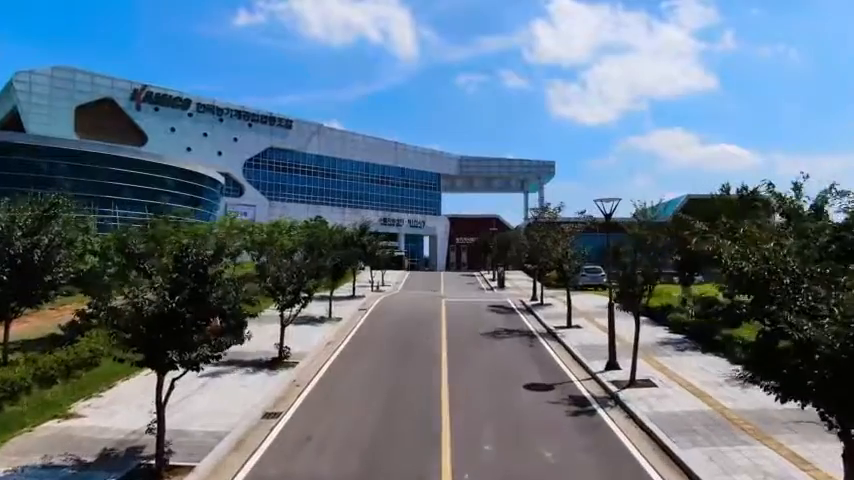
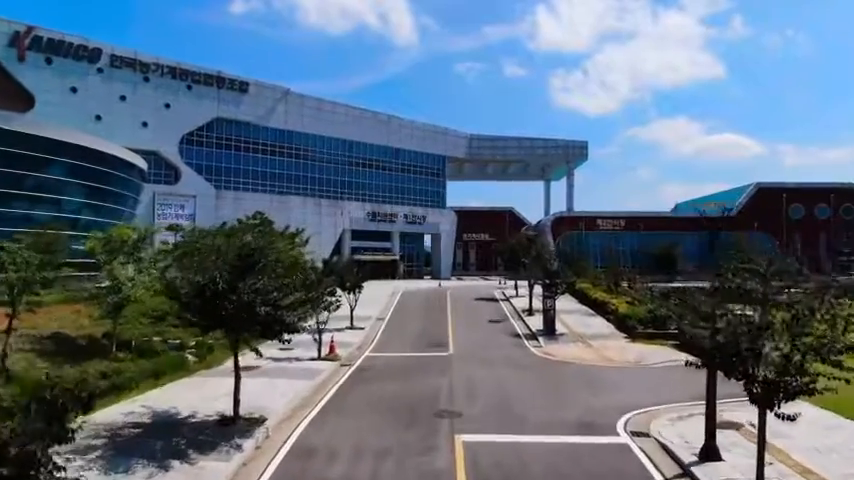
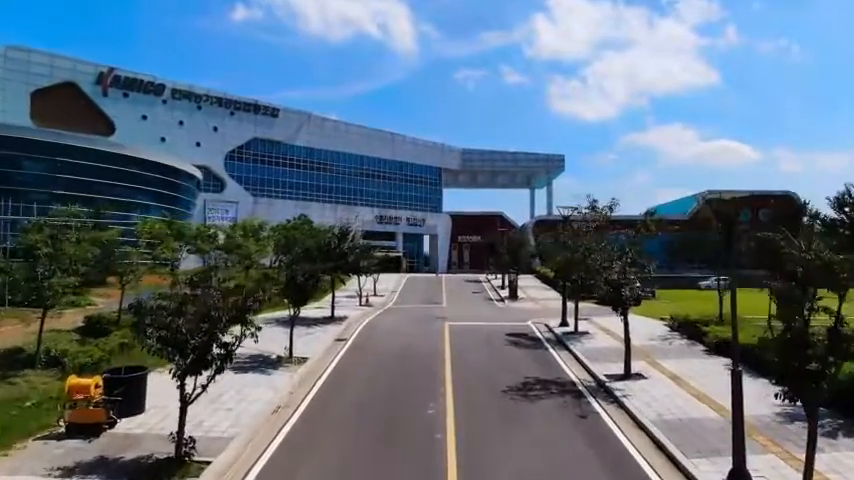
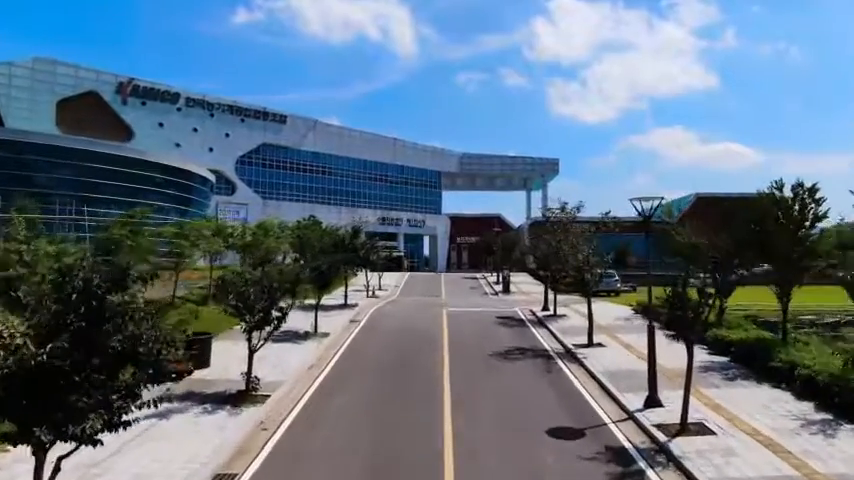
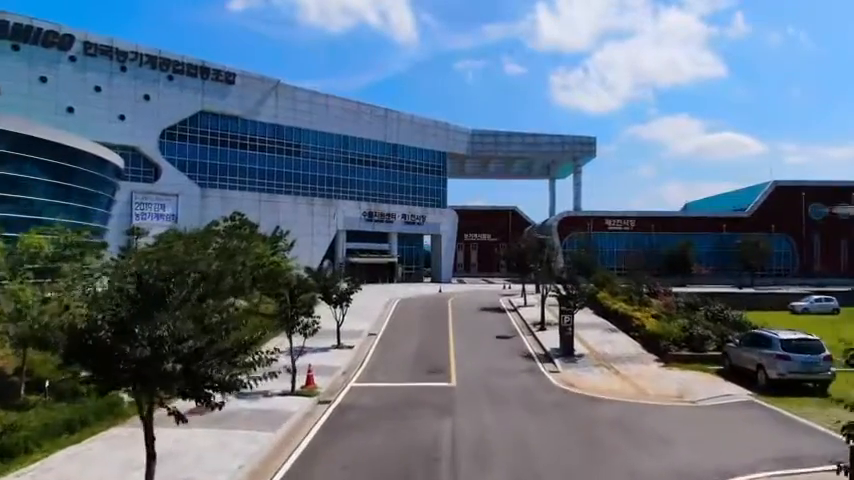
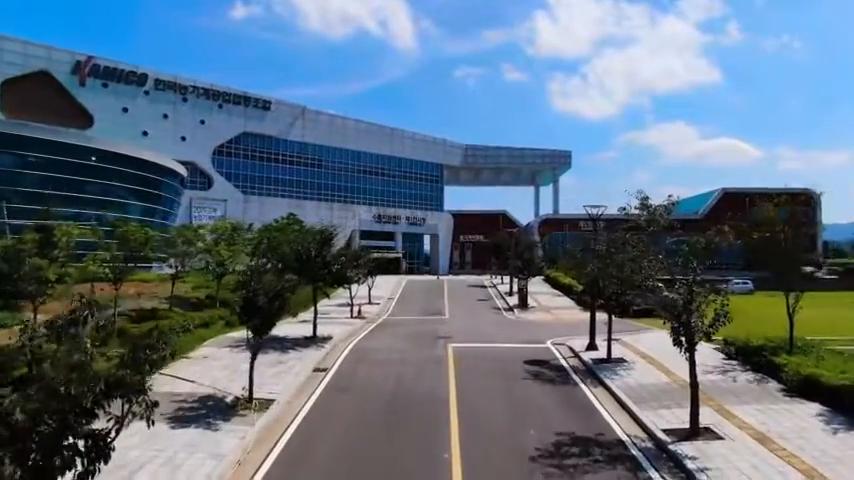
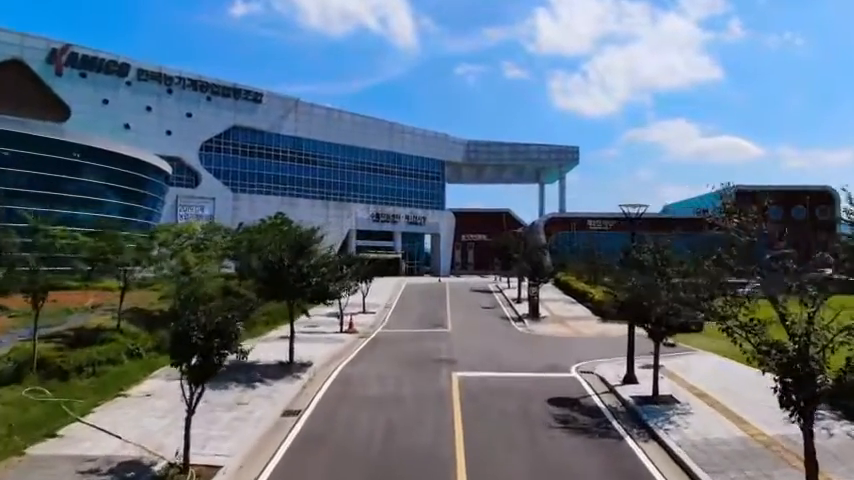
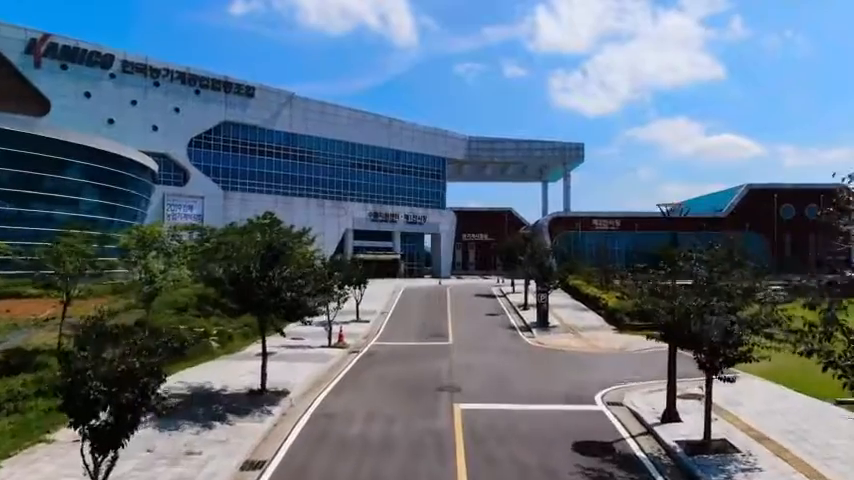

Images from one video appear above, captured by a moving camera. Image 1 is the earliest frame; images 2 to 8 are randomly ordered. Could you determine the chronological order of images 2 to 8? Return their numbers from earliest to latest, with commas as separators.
4, 3, 6, 7, 8, 2, 5
